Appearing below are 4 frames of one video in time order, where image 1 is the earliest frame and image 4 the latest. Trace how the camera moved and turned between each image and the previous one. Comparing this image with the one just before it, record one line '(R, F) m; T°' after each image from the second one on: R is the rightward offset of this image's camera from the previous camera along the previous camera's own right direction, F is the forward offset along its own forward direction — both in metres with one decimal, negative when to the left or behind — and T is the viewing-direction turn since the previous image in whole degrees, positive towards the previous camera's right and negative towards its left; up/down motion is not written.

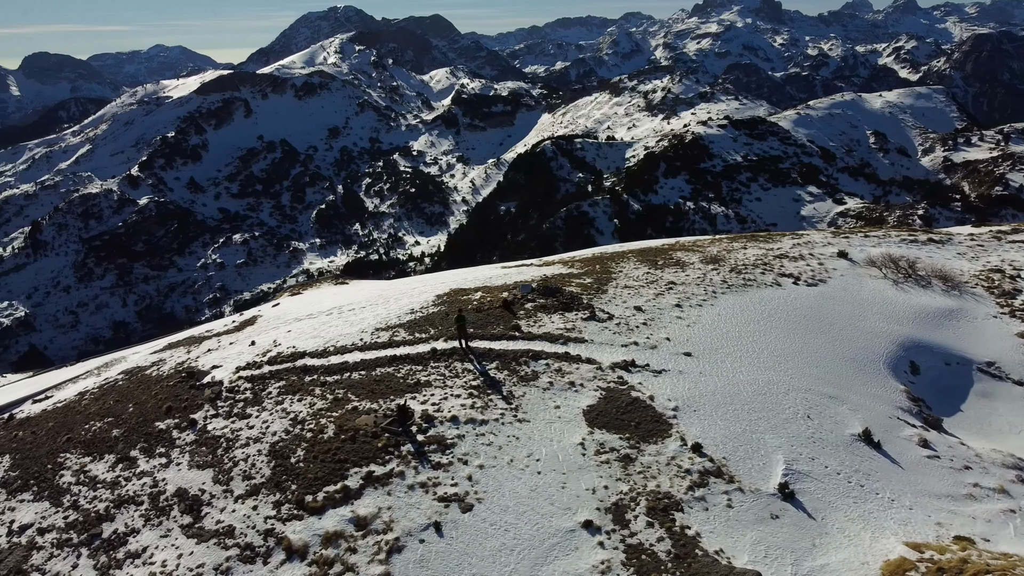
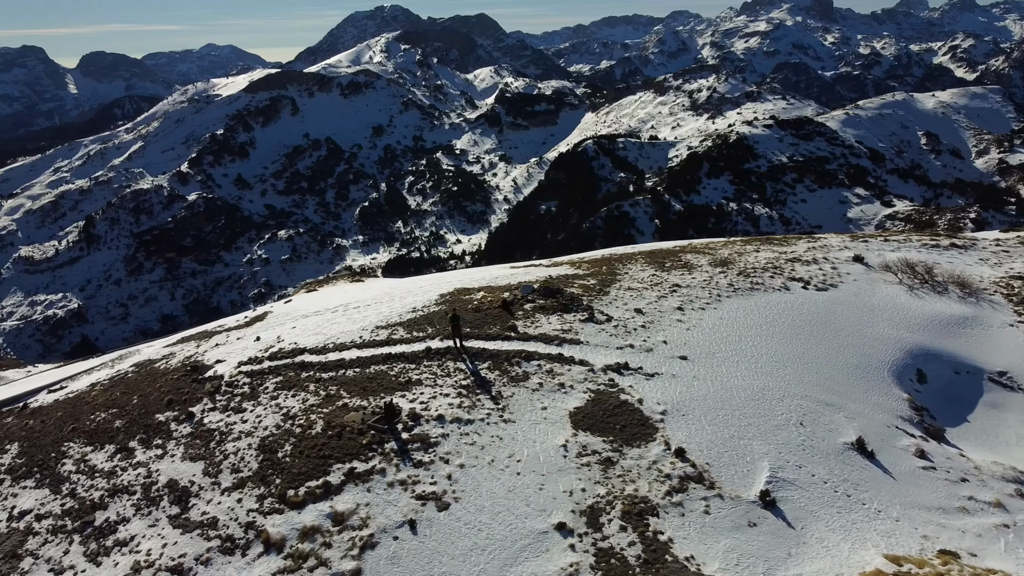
(+1.3, 0.0) m; -3°
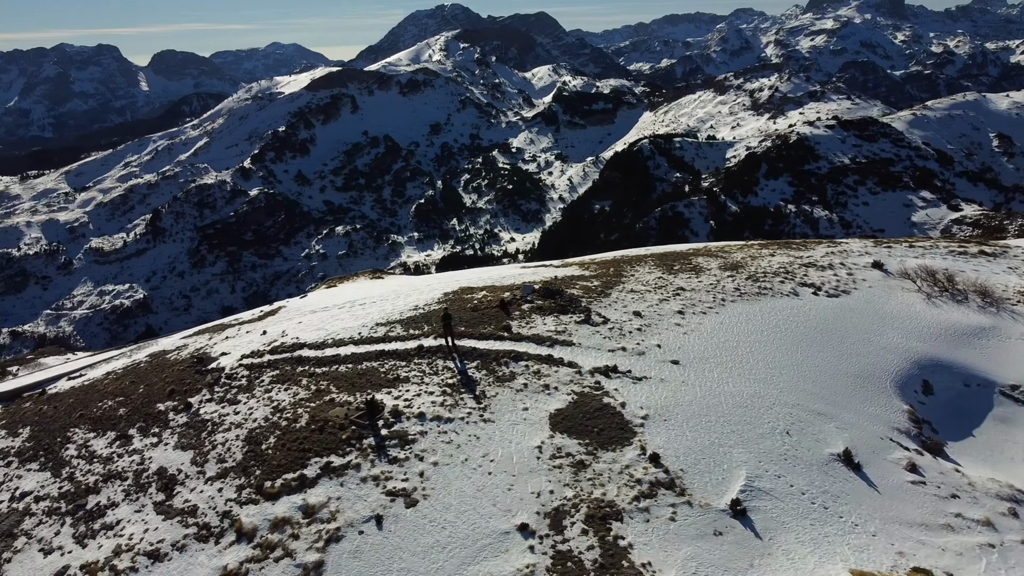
(+1.7, 0.0) m; -4°
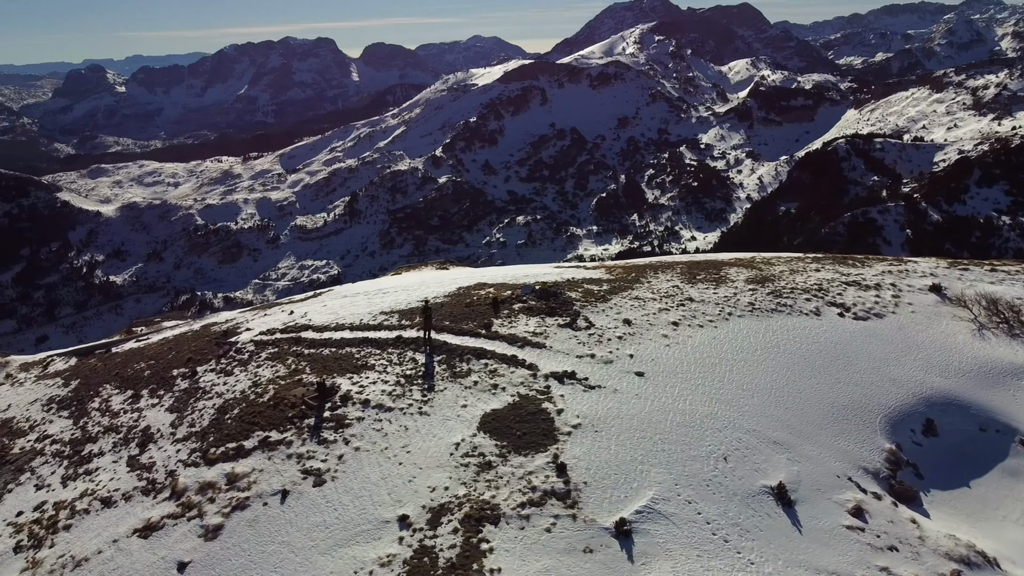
(+5.6, +0.4) m; -13°
